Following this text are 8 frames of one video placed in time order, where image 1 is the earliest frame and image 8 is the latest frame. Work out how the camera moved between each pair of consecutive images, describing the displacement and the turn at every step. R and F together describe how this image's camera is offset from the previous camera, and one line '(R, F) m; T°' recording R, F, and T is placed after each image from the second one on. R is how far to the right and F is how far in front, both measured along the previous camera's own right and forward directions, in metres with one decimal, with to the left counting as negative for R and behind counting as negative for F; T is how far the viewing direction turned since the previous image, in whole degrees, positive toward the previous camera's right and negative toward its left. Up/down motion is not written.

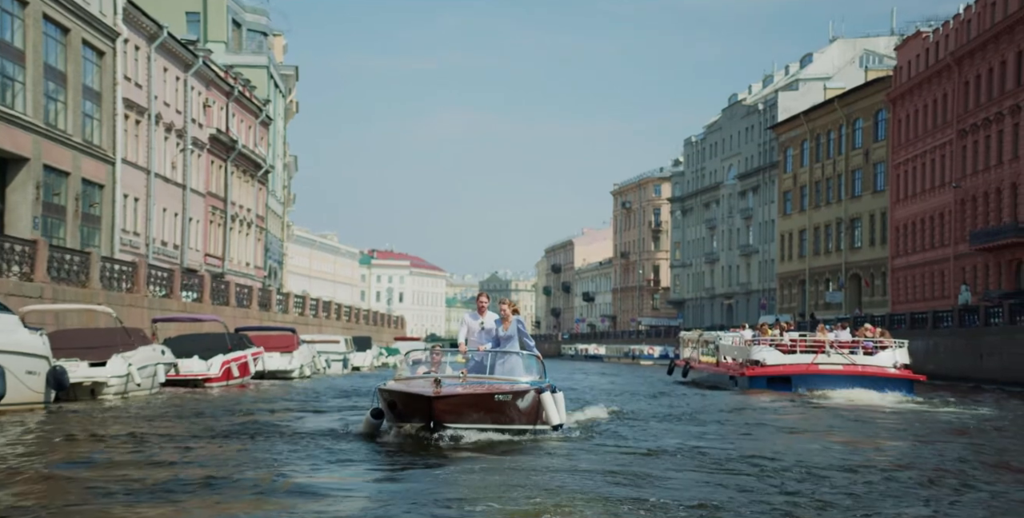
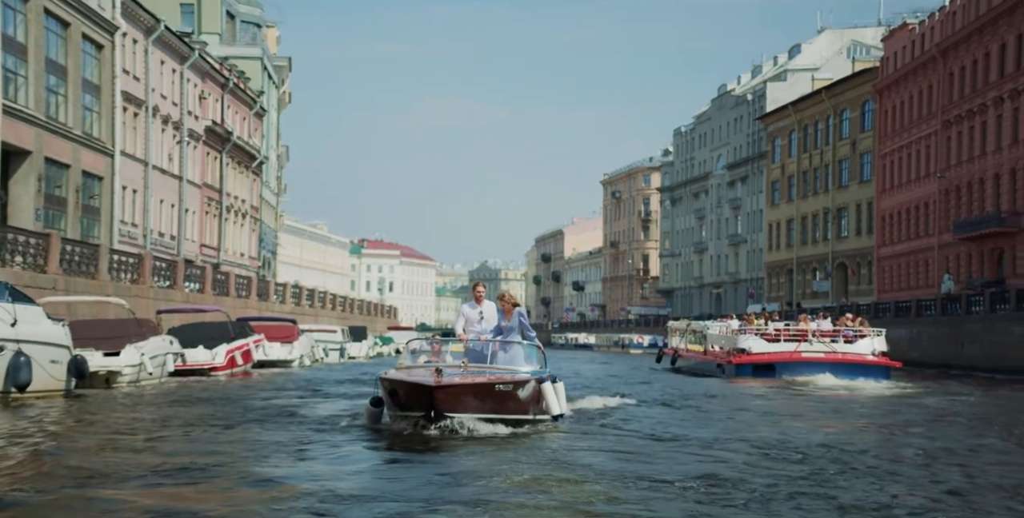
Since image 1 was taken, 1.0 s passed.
(-0.2, -1.1) m; +1°
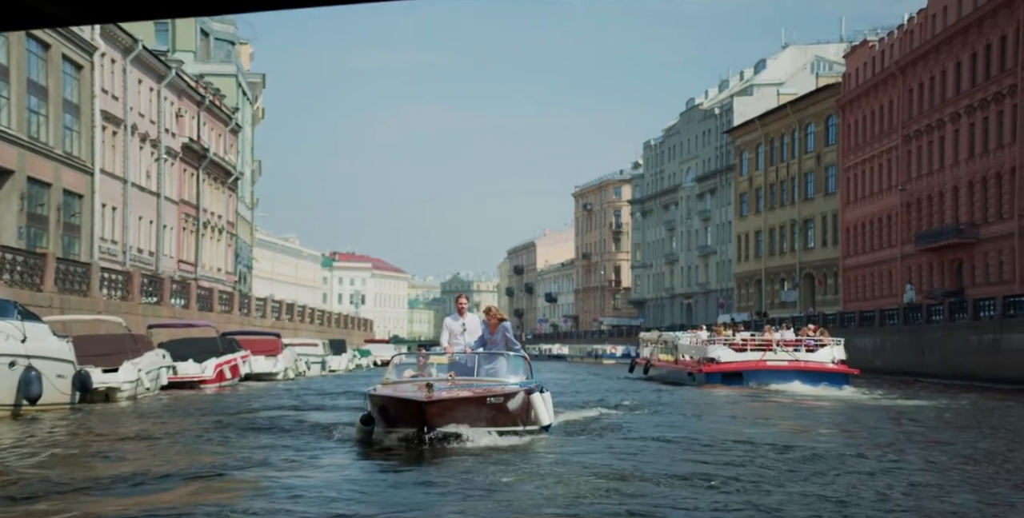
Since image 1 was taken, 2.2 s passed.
(-0.2, -1.4) m; +2°
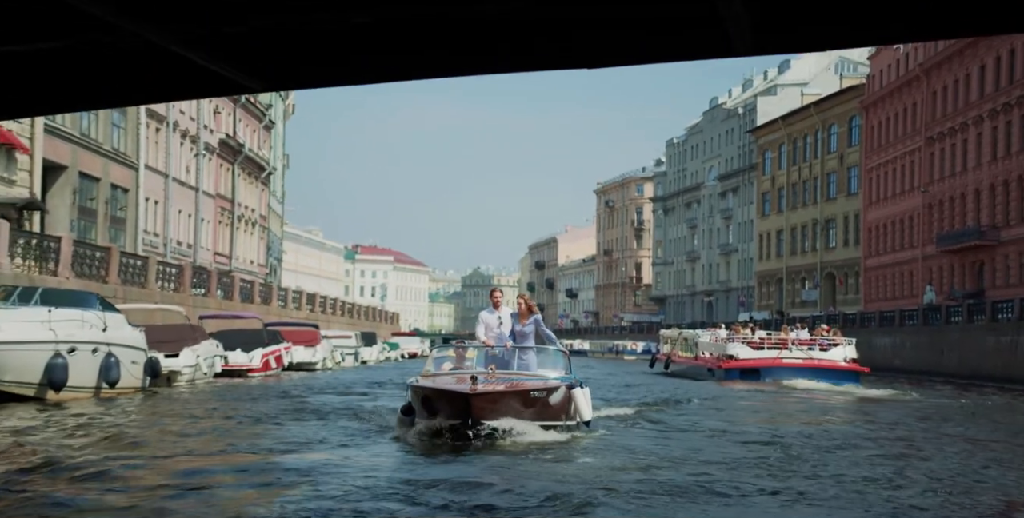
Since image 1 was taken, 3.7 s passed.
(-0.4, -1.6) m; -1°
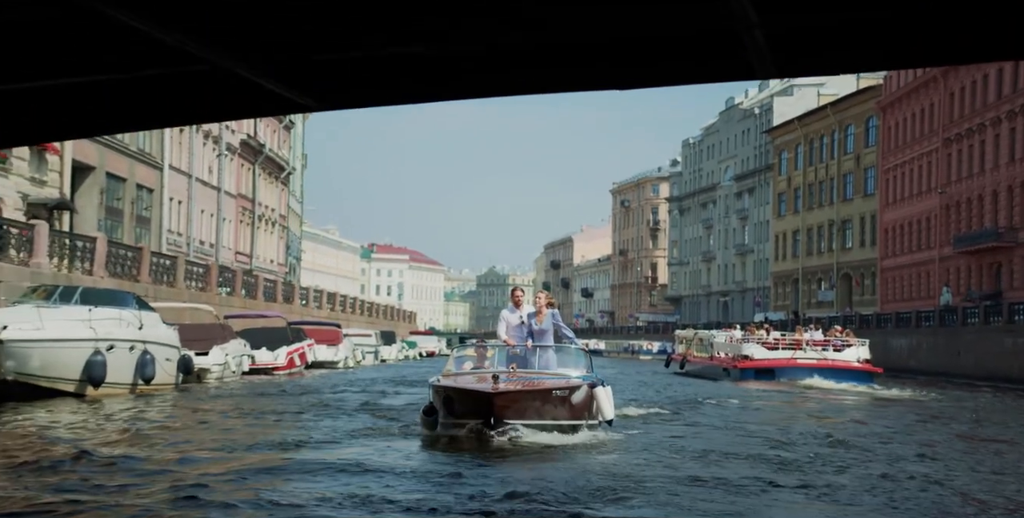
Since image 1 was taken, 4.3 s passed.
(-0.2, -0.6) m; -1°
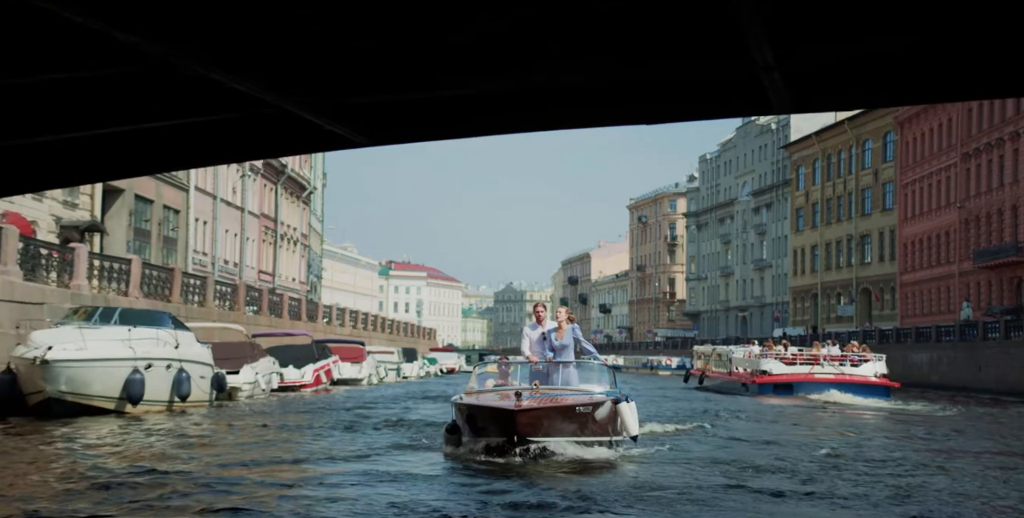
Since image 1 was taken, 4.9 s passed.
(-0.2, -0.6) m; -1°
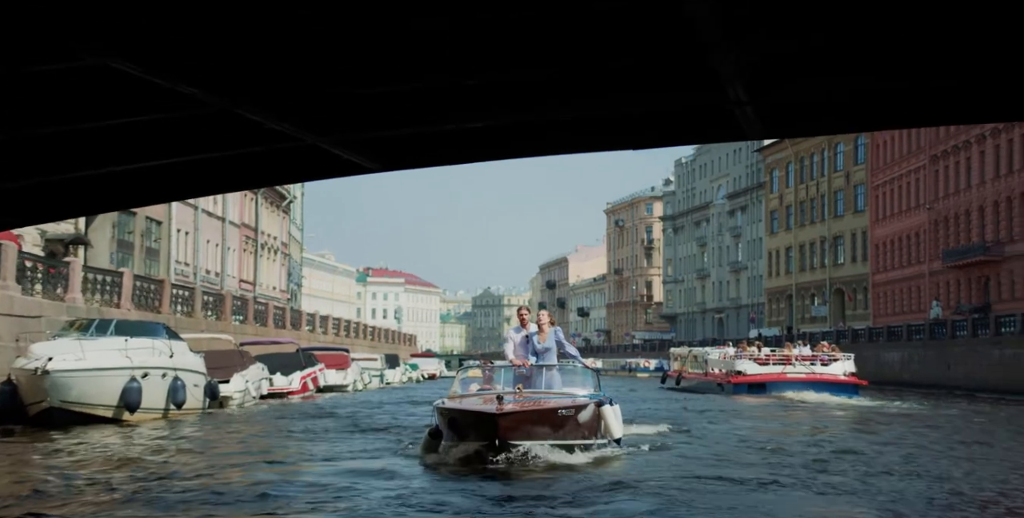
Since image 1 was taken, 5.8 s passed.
(-0.1, -1.0) m; +1°
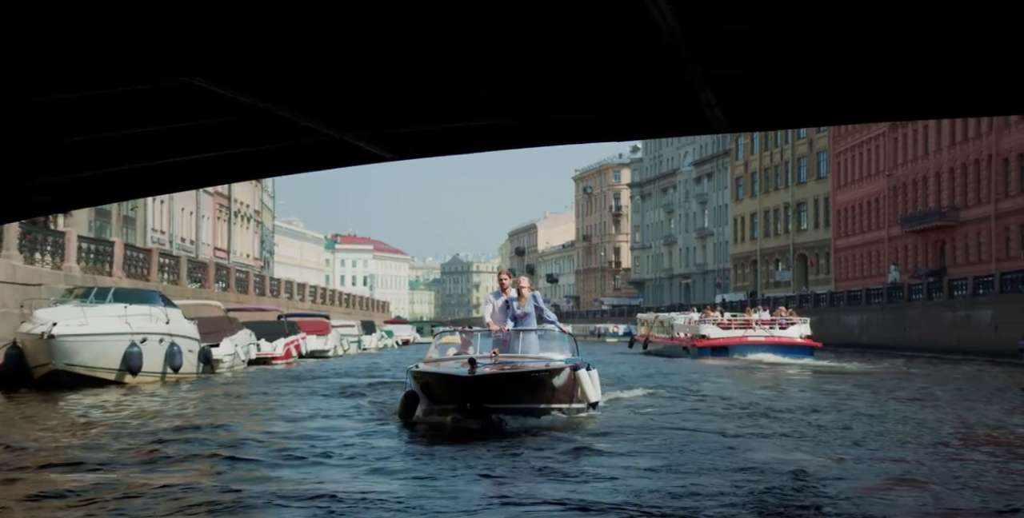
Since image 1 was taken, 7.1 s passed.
(-0.2, -1.5) m; +2°
